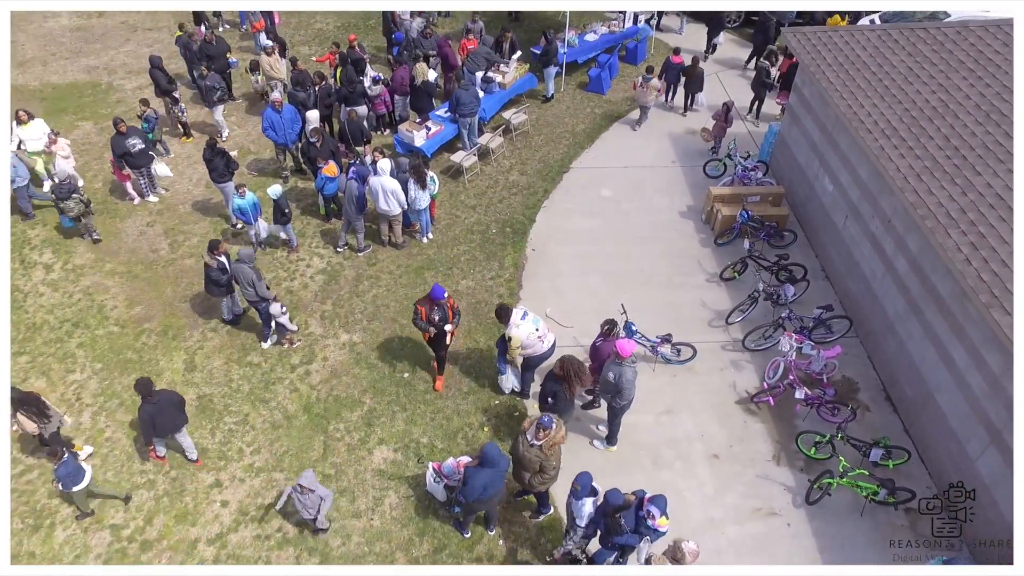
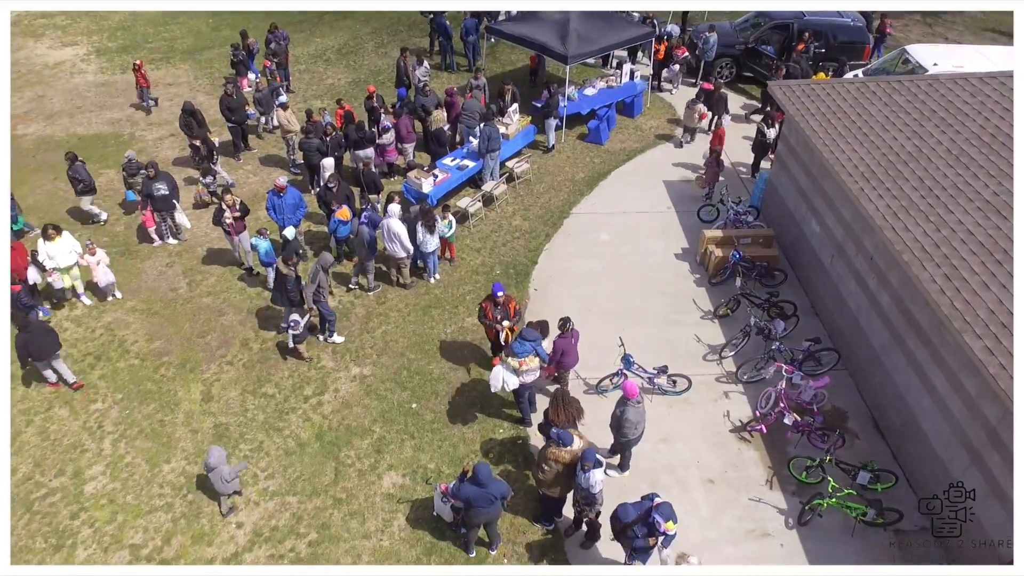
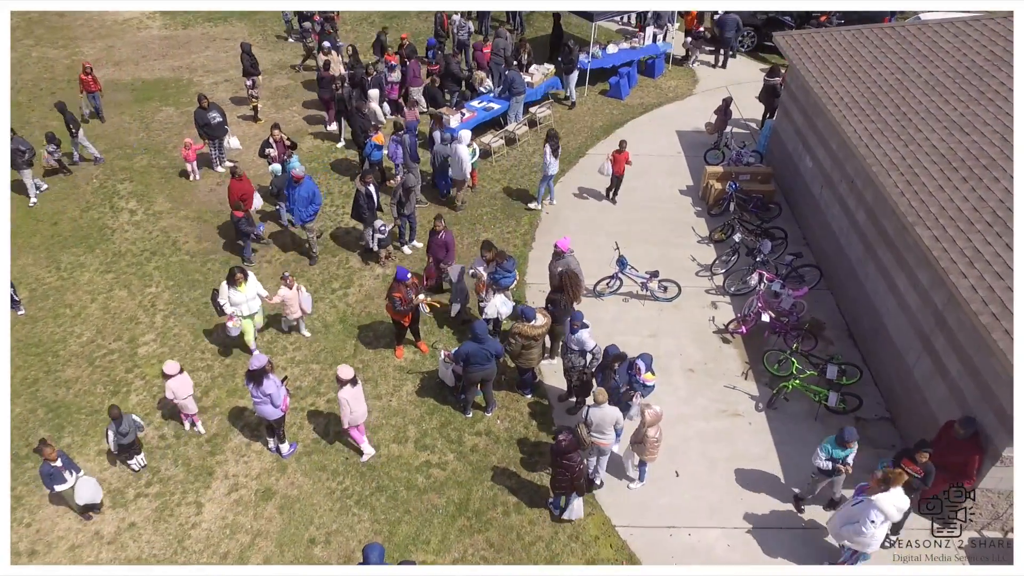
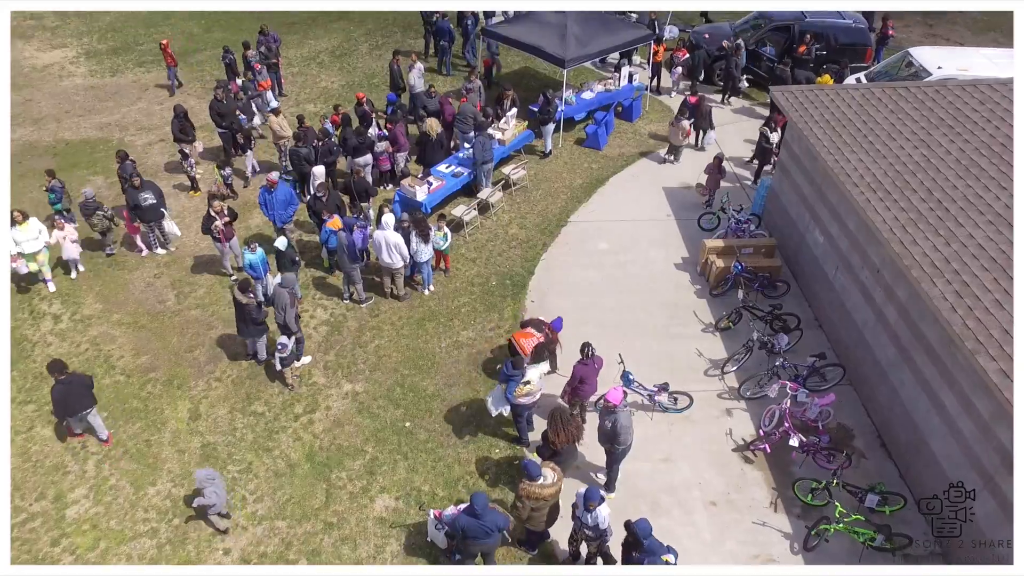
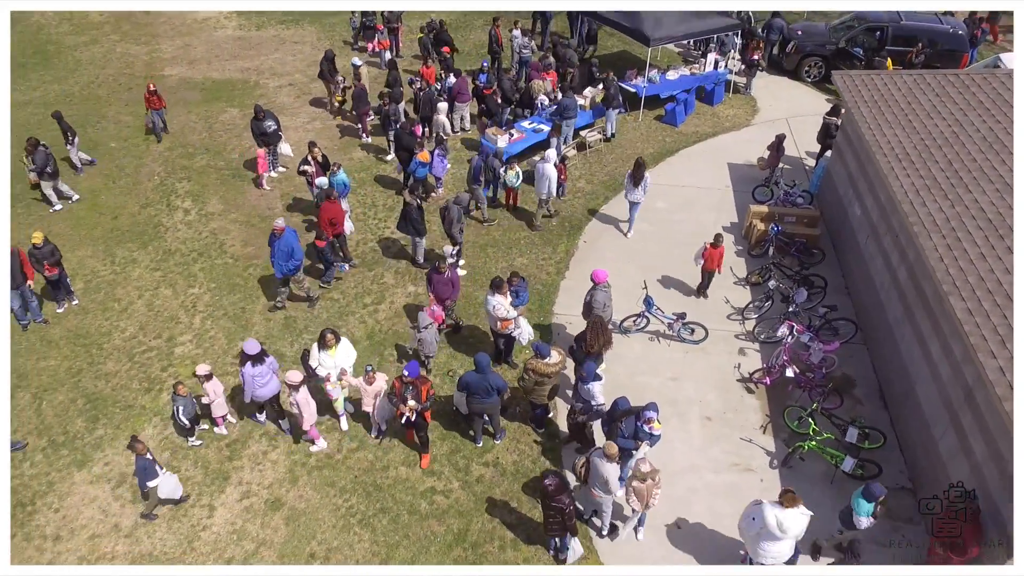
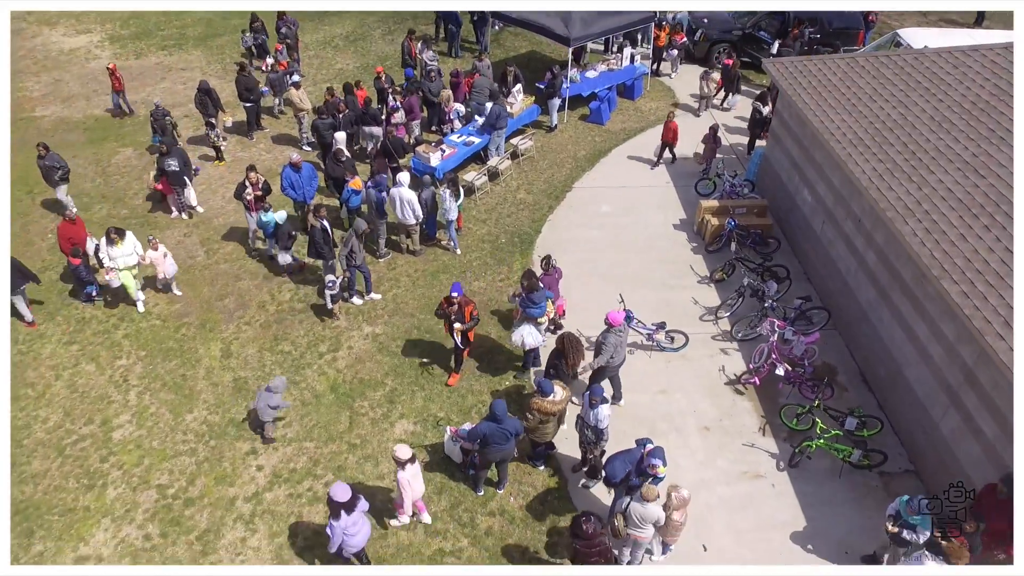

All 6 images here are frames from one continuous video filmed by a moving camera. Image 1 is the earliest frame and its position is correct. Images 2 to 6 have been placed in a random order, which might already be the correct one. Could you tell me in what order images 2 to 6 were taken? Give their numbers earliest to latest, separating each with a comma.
4, 2, 6, 3, 5
